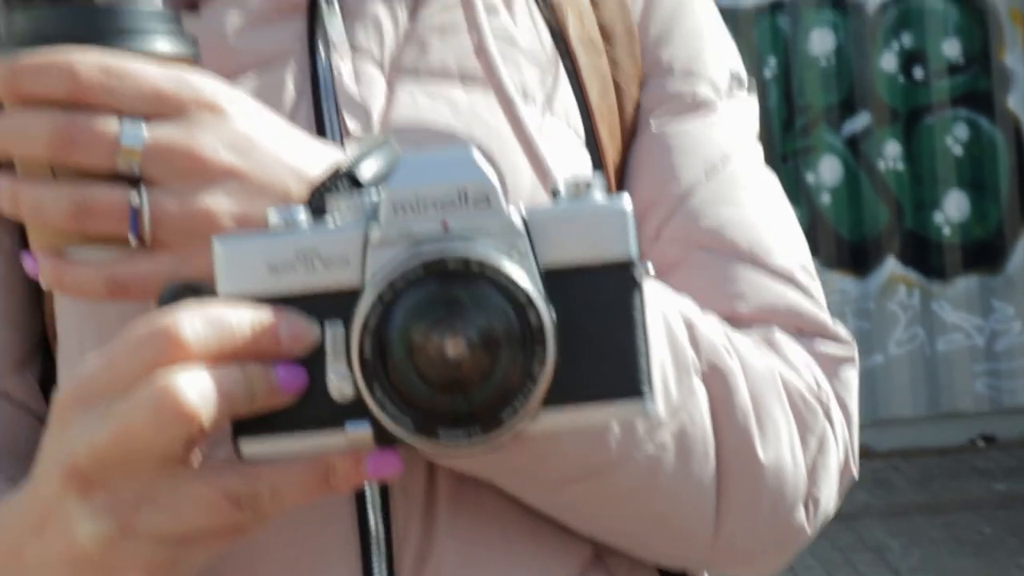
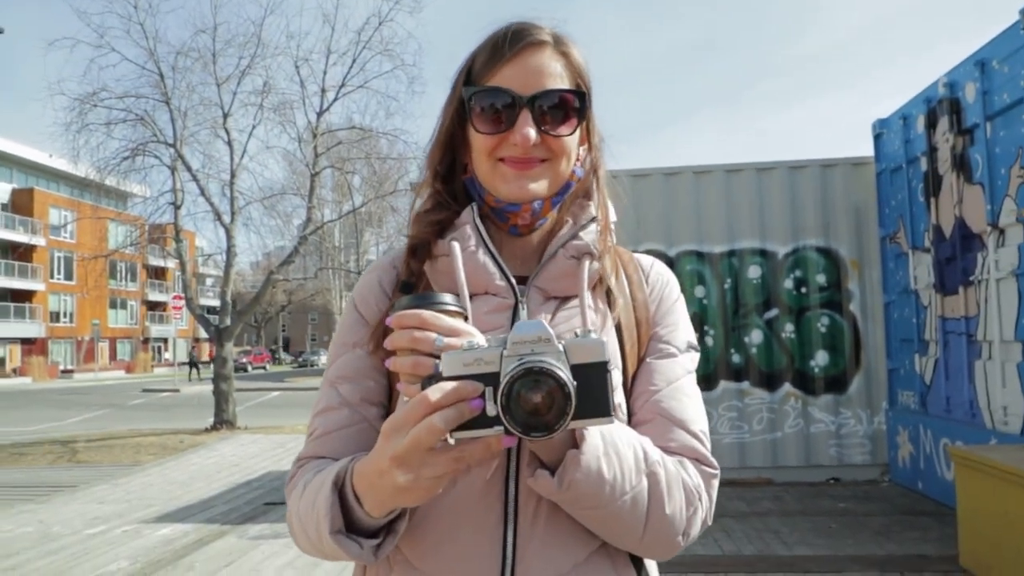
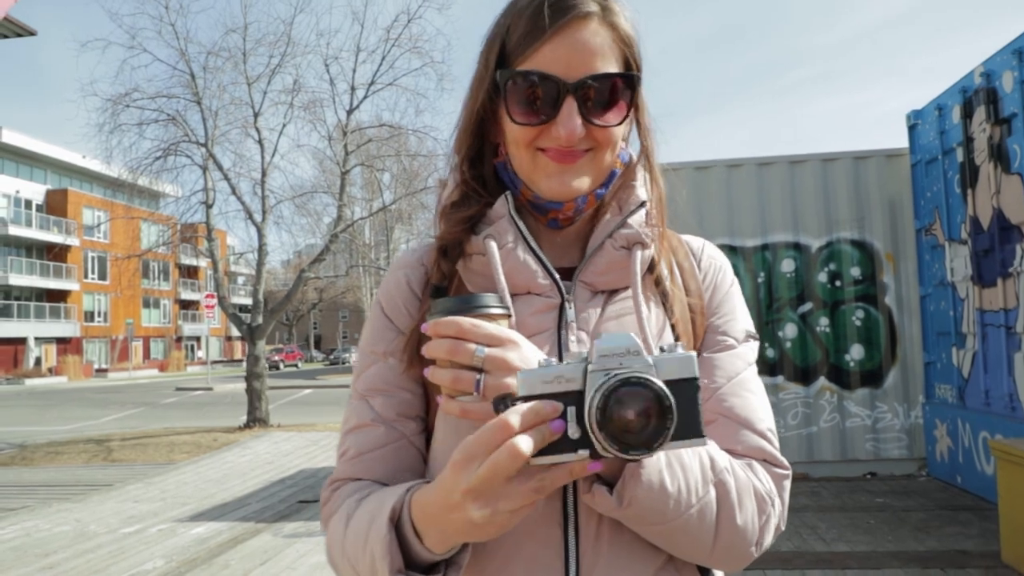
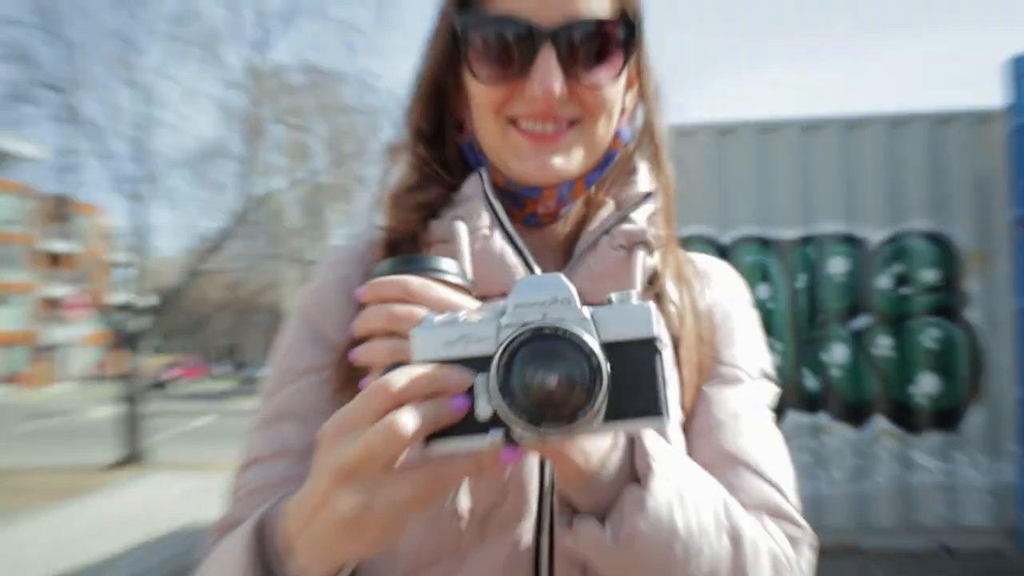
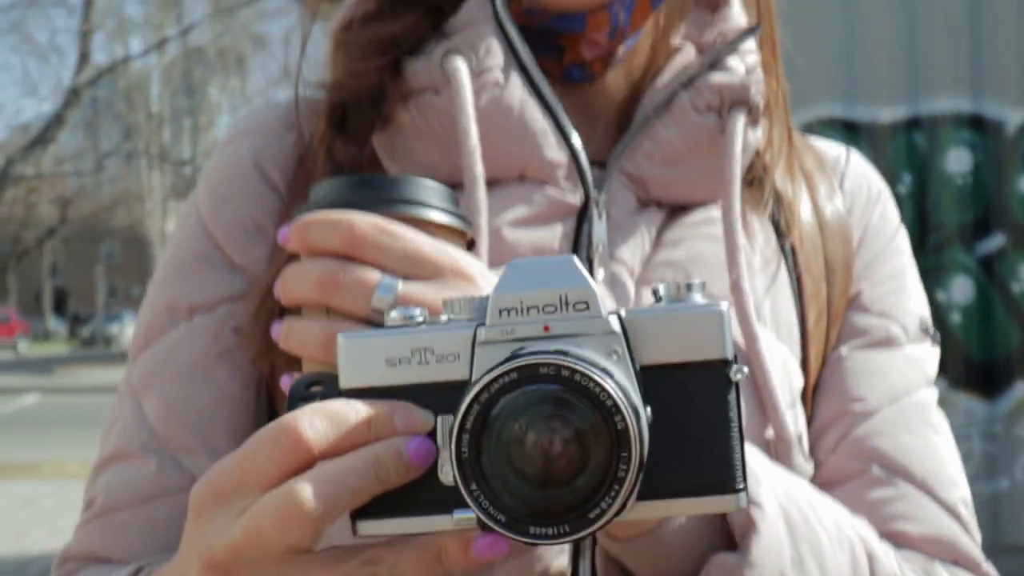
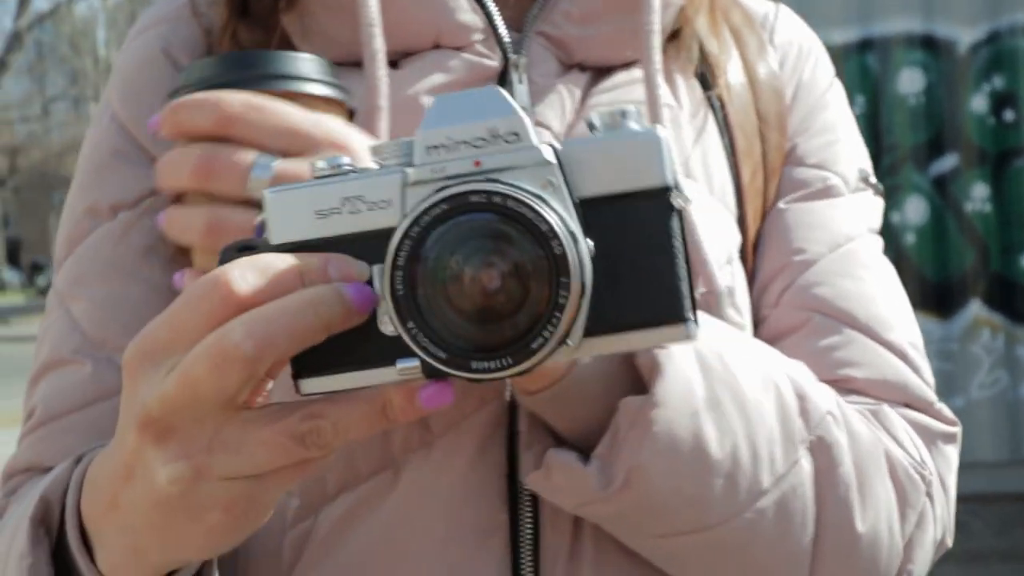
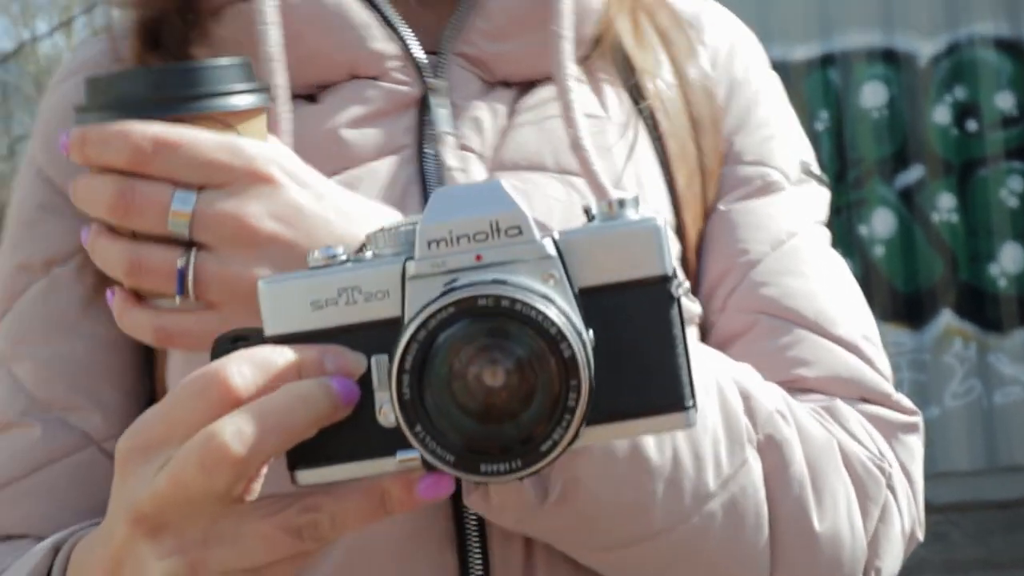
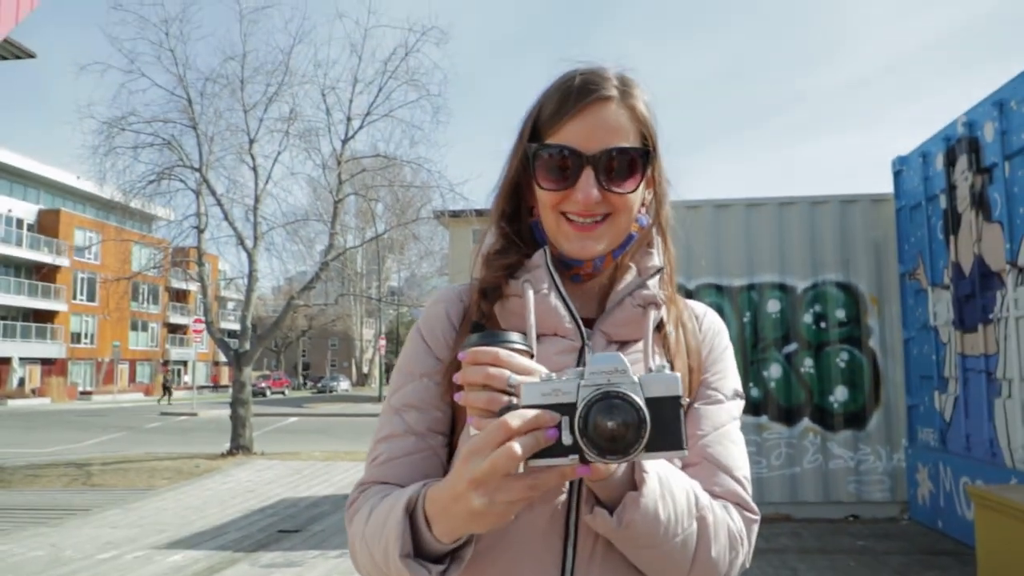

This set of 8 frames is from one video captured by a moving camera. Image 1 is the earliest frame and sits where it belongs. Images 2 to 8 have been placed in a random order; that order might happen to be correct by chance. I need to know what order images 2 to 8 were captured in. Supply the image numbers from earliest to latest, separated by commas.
7, 6, 5, 4, 8, 2, 3
